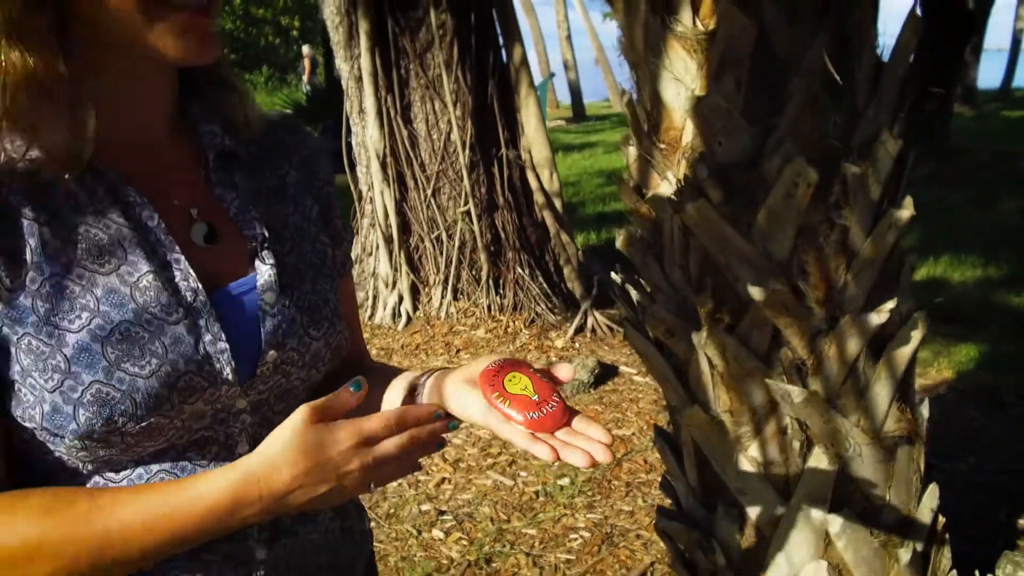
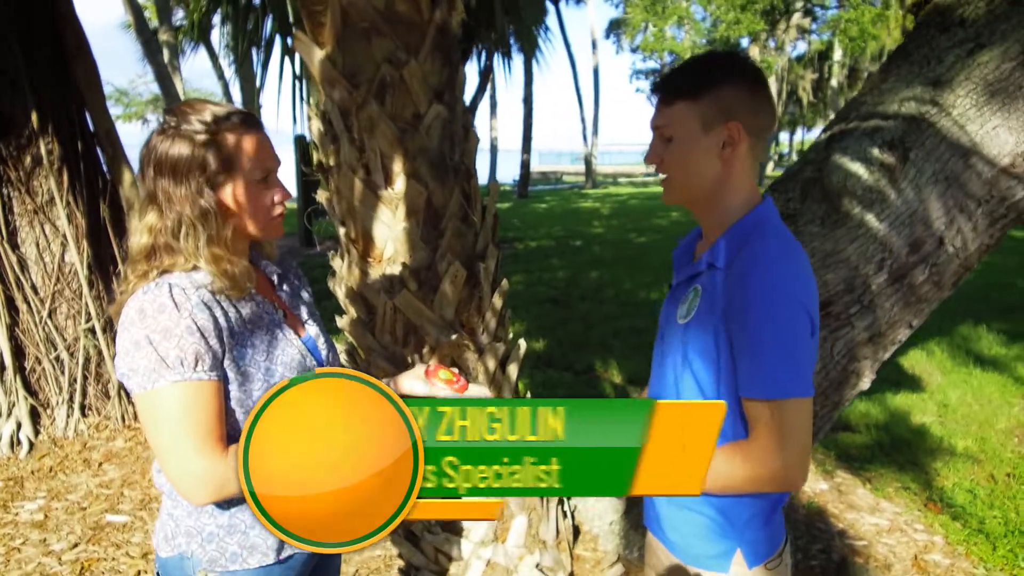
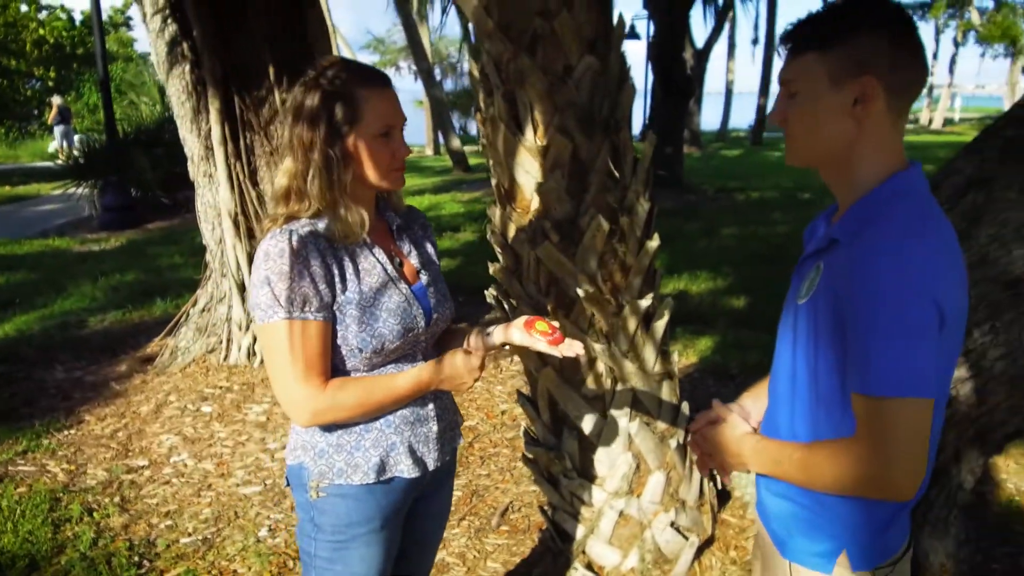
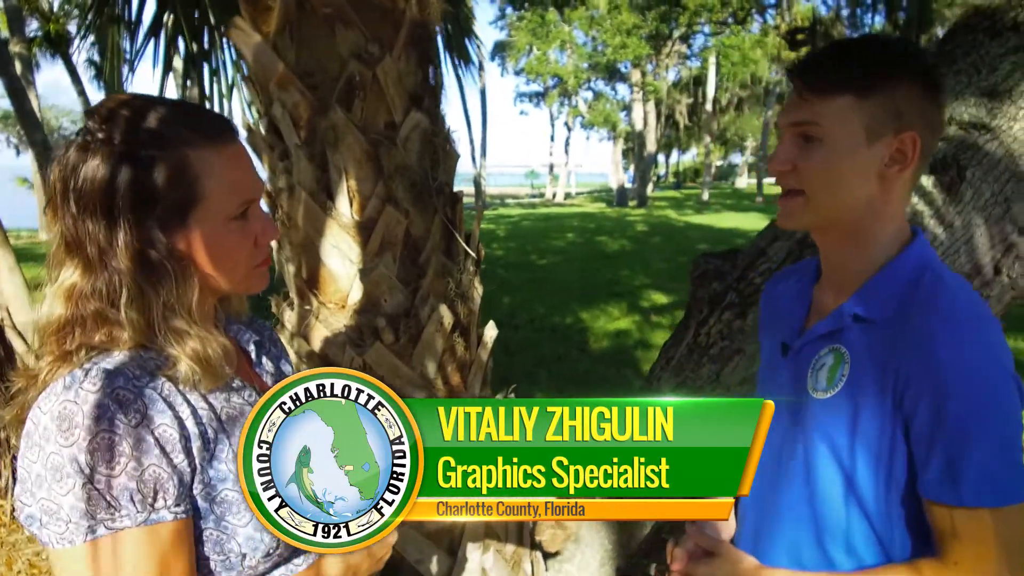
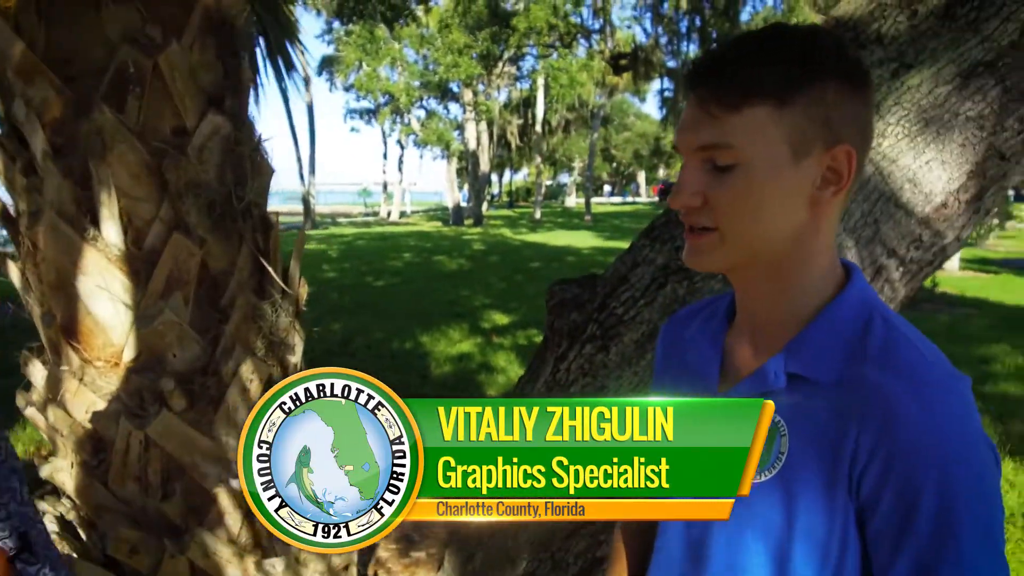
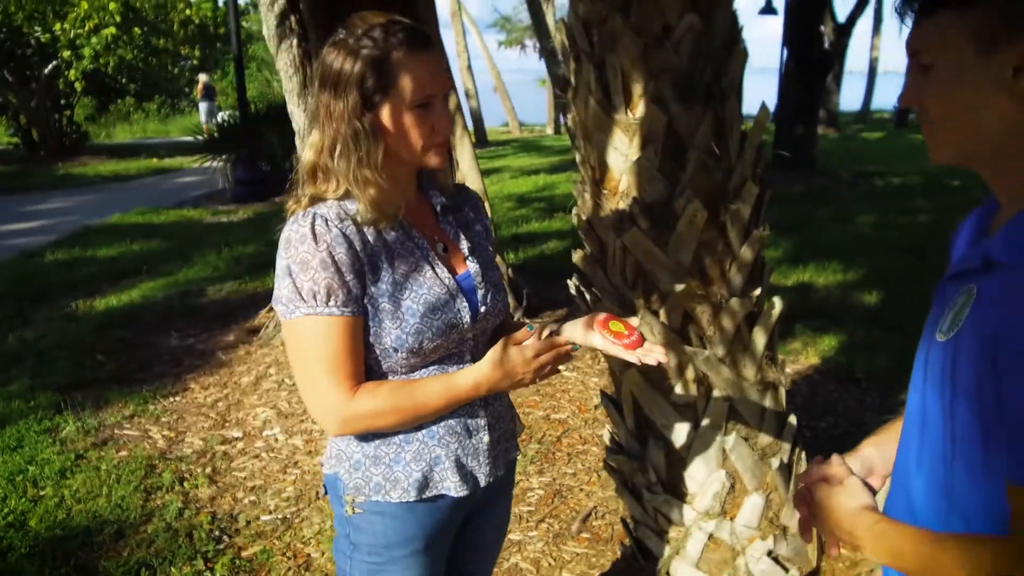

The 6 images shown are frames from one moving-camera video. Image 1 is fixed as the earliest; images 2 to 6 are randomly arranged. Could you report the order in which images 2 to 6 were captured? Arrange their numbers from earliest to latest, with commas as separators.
6, 3, 2, 4, 5
